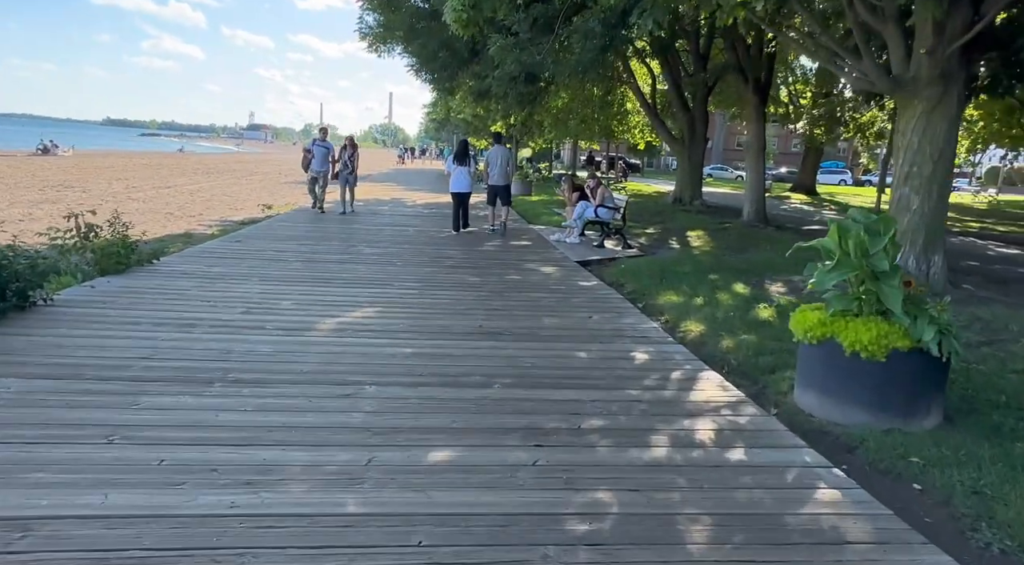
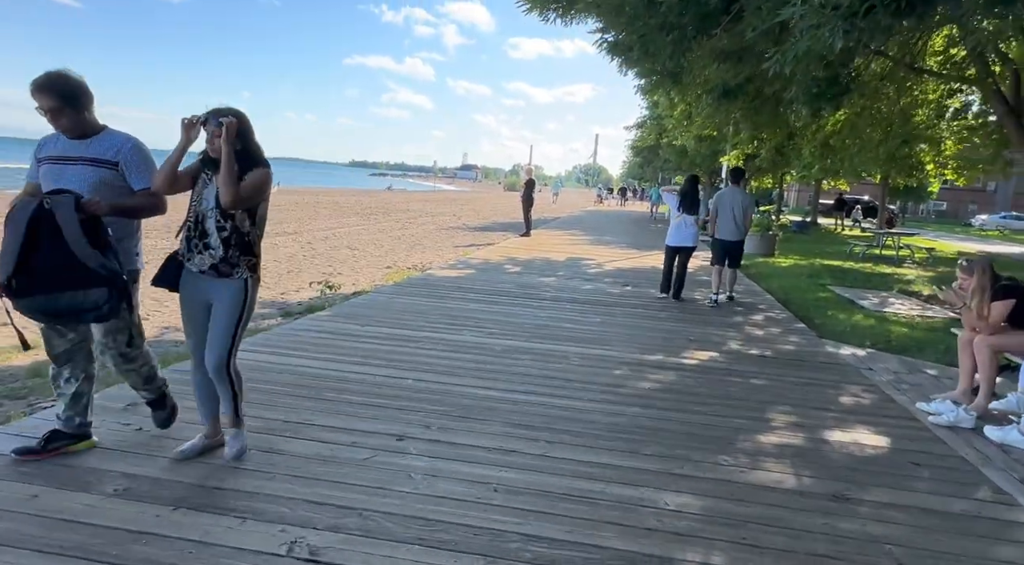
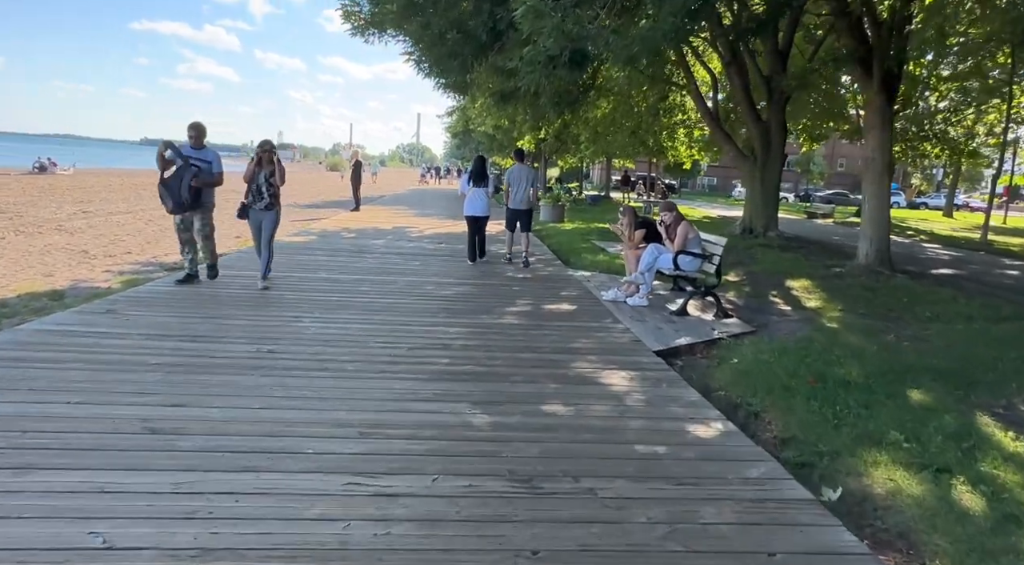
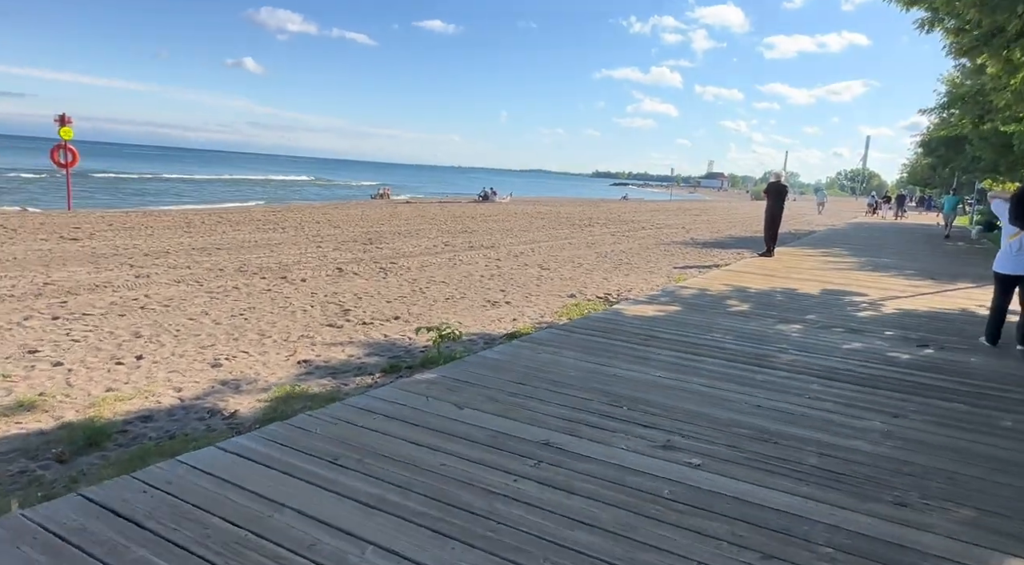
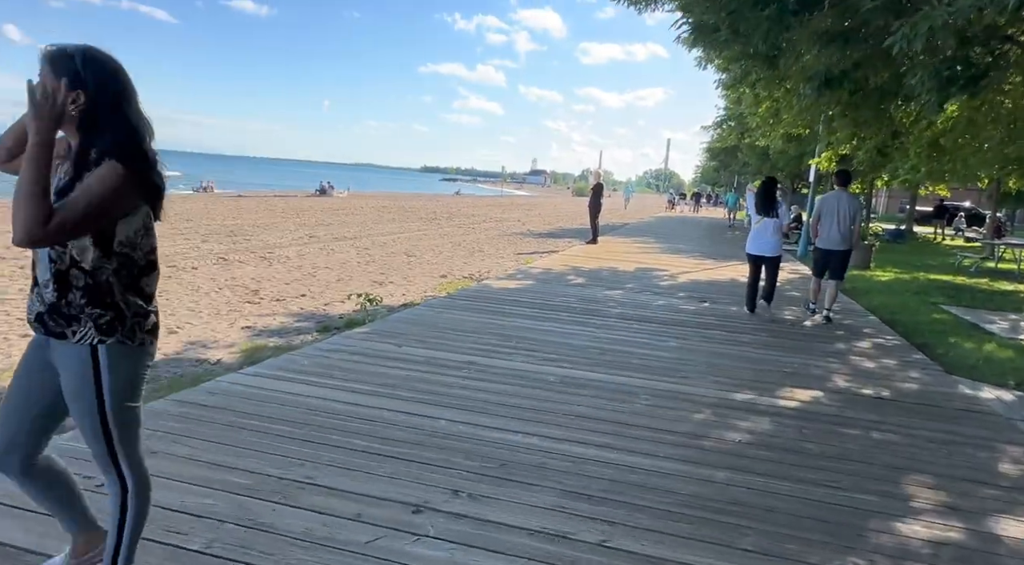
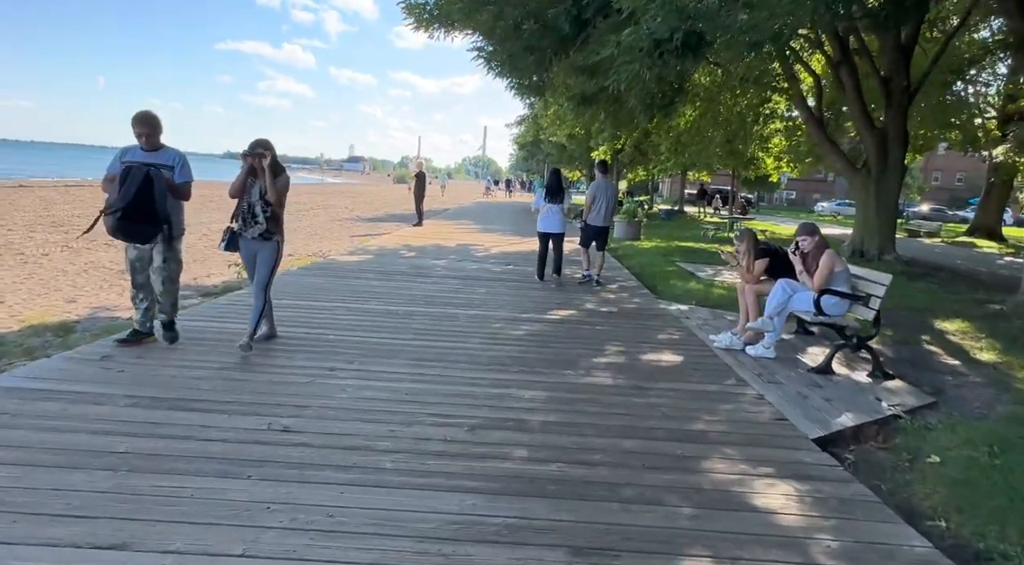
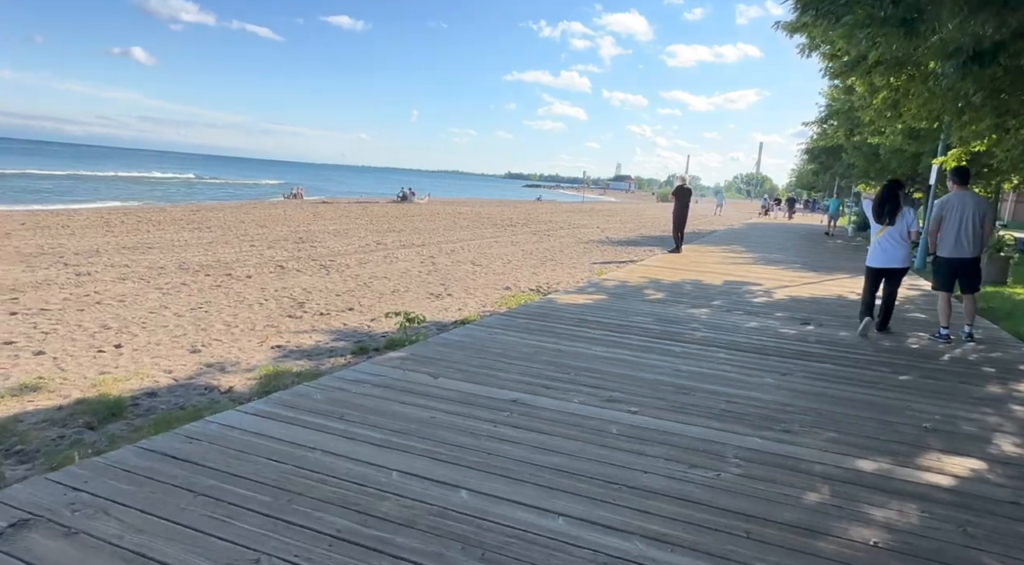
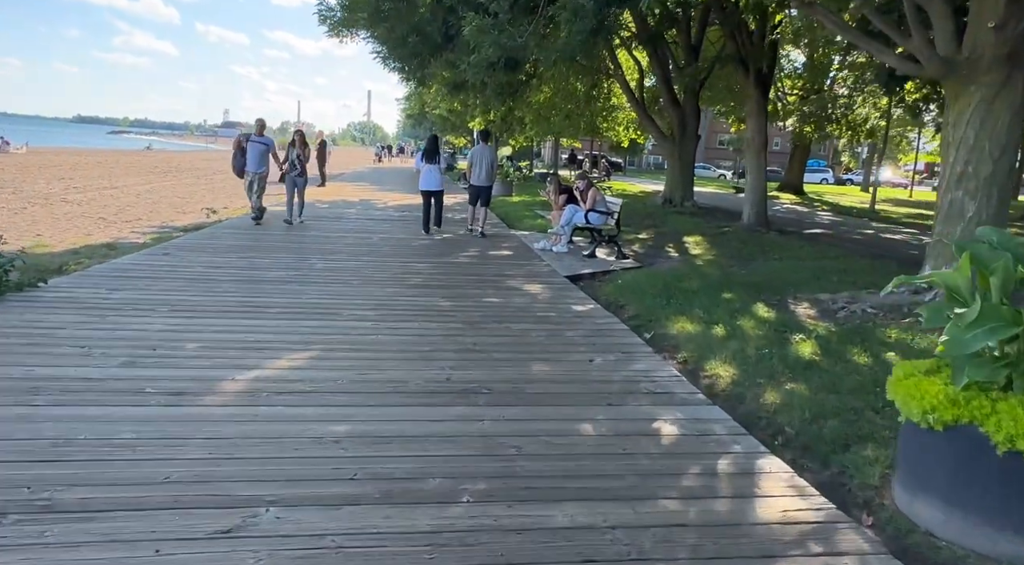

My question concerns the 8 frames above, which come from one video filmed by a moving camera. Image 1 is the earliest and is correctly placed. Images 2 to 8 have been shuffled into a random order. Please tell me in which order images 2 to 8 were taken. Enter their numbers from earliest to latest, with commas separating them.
8, 3, 6, 2, 5, 7, 4
